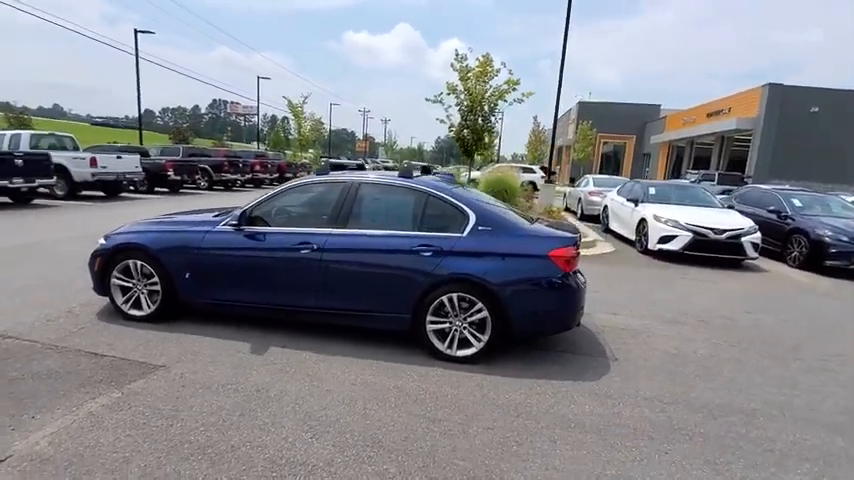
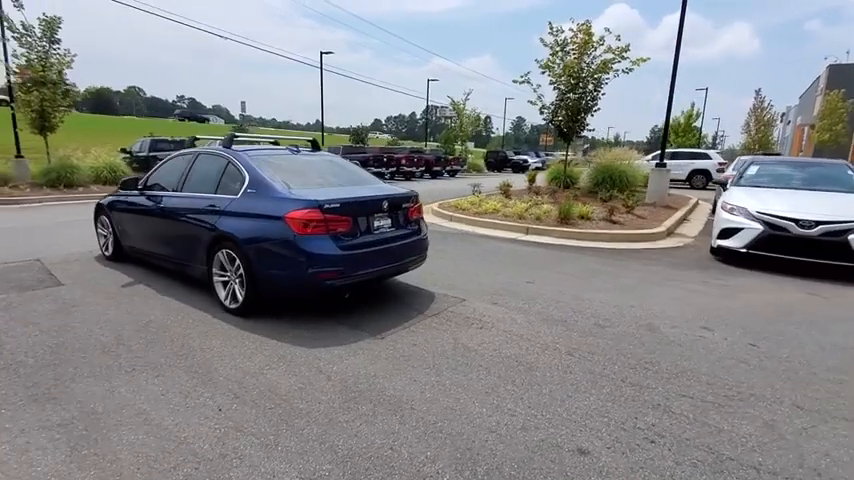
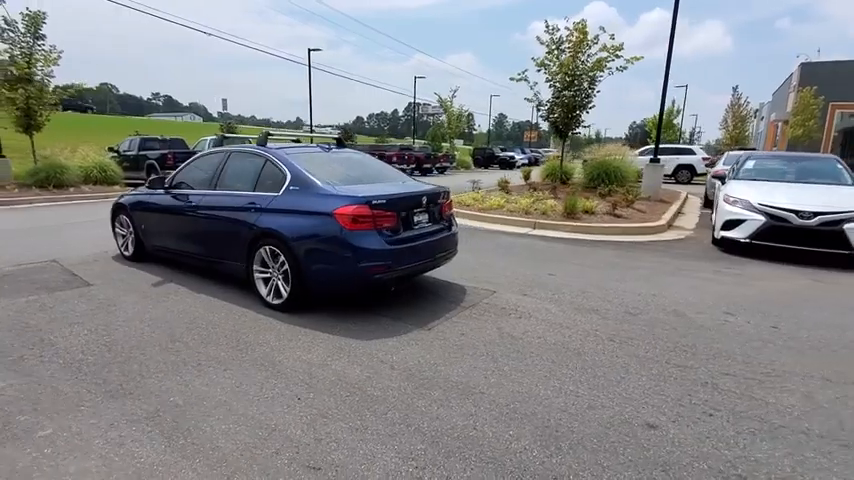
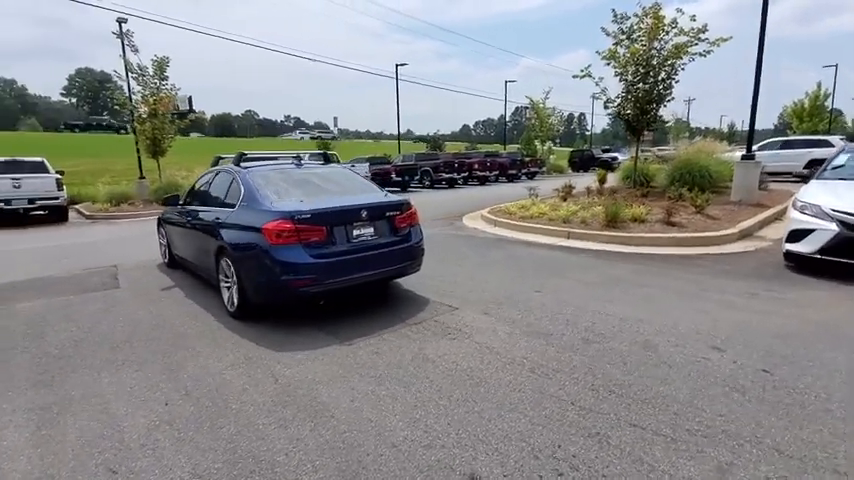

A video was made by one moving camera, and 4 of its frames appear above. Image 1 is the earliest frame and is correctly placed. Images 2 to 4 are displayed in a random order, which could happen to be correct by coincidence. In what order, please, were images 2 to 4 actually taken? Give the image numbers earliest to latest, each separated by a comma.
3, 2, 4
